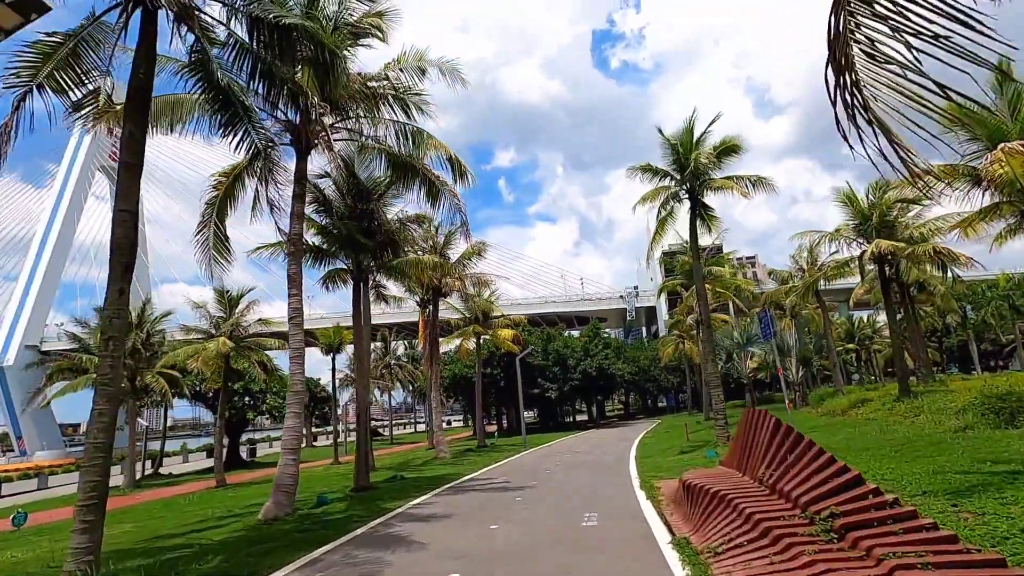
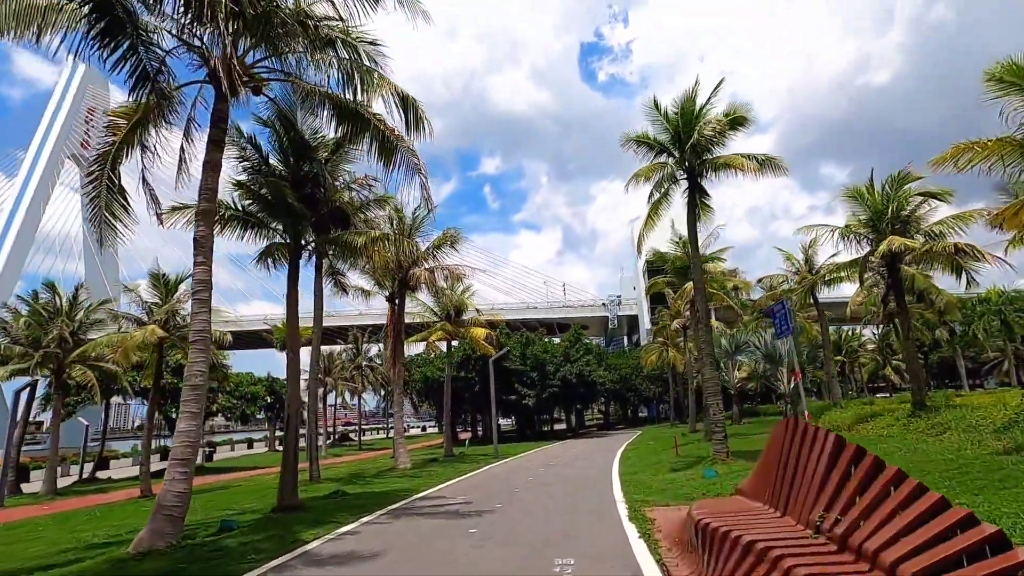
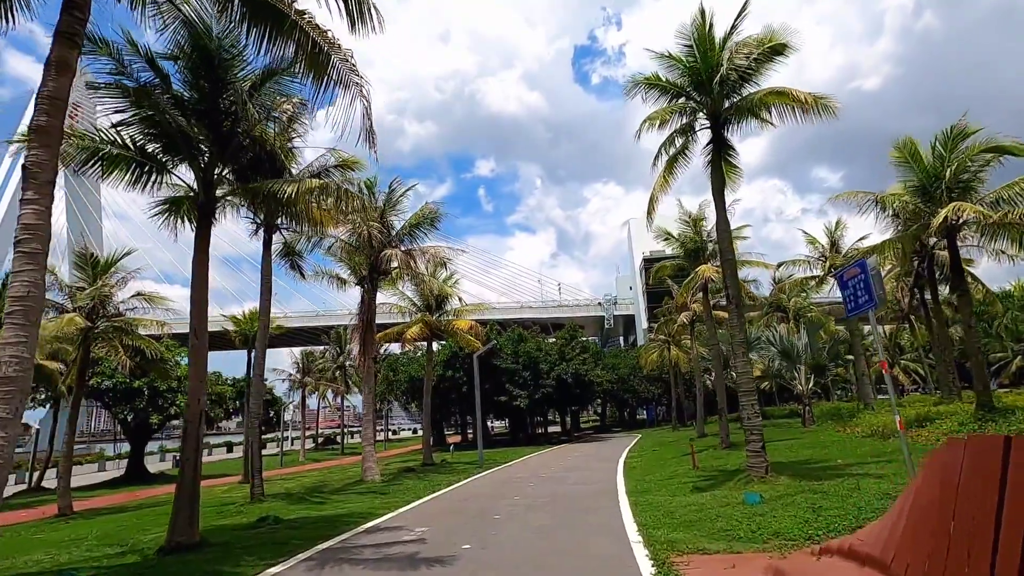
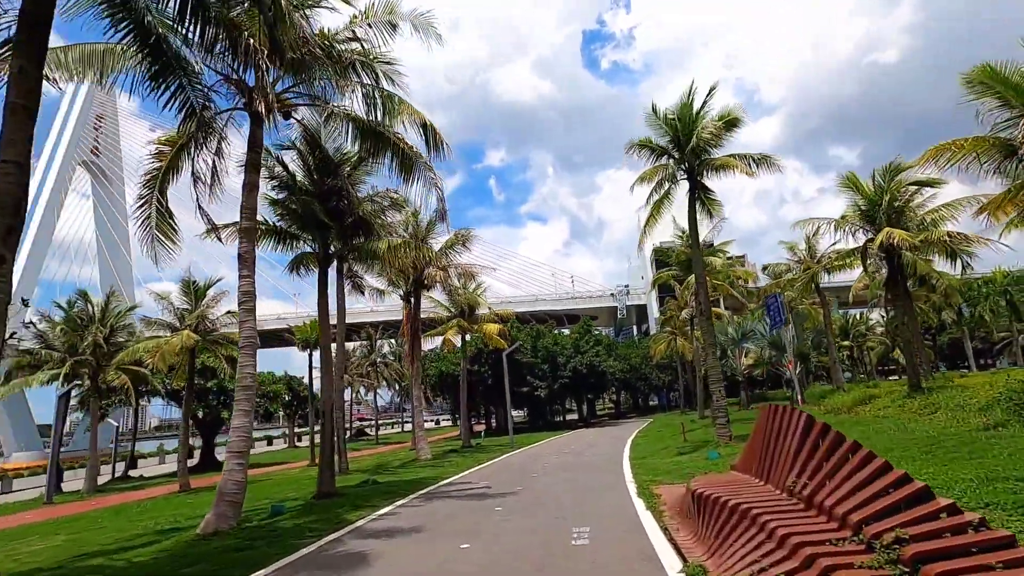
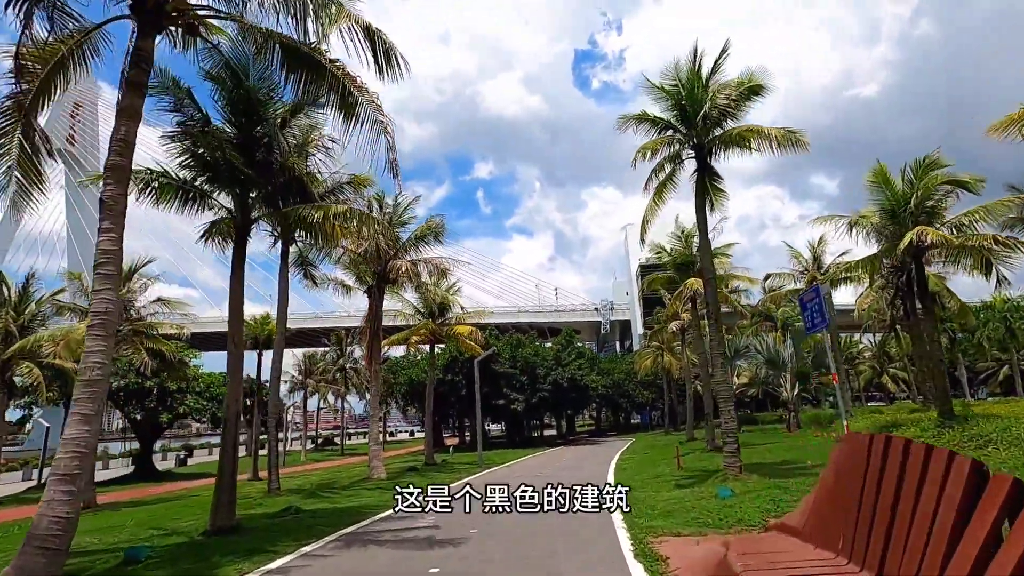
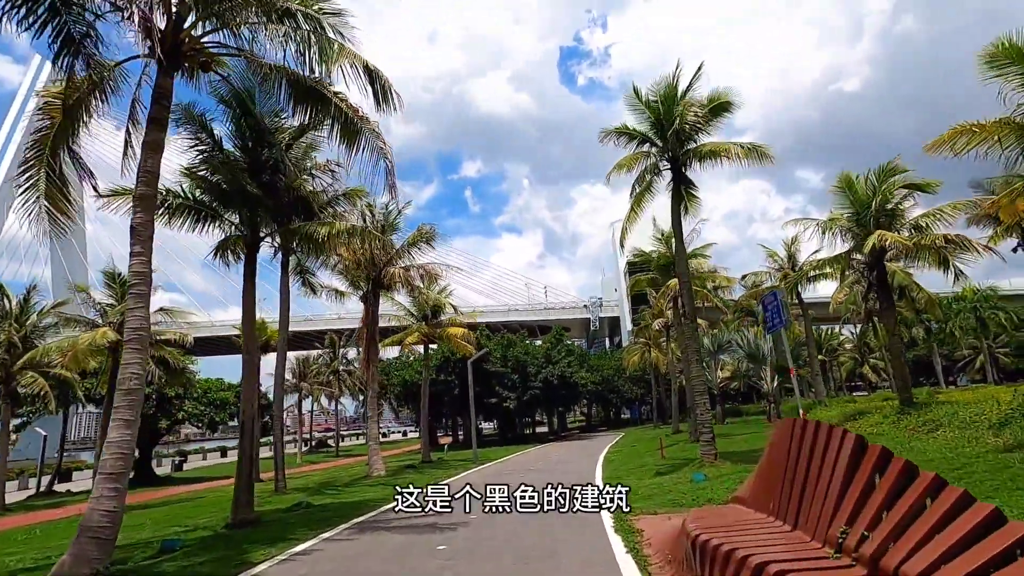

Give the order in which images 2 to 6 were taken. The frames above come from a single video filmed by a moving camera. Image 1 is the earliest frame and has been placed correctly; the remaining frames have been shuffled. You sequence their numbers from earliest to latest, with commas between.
4, 2, 6, 5, 3
